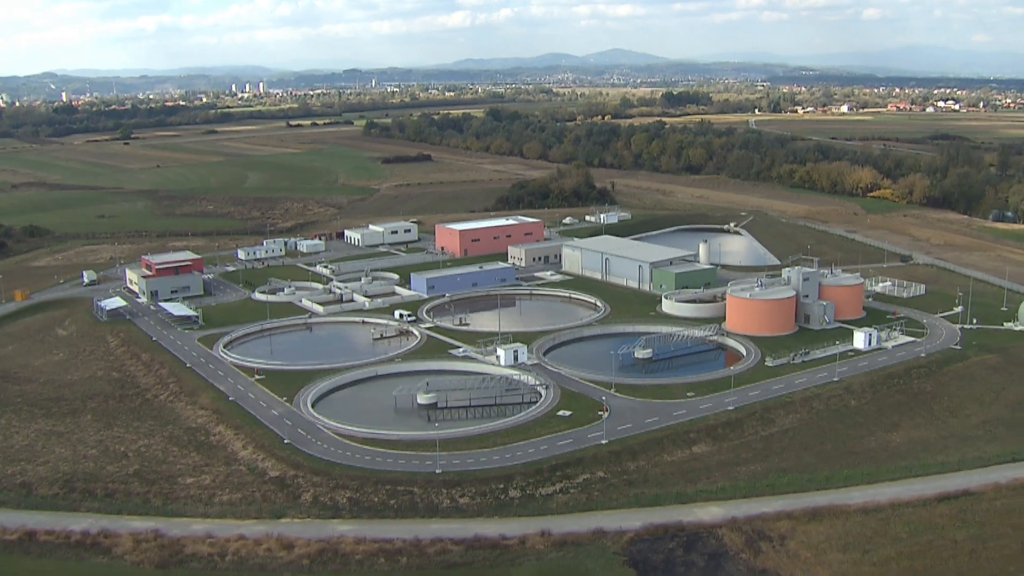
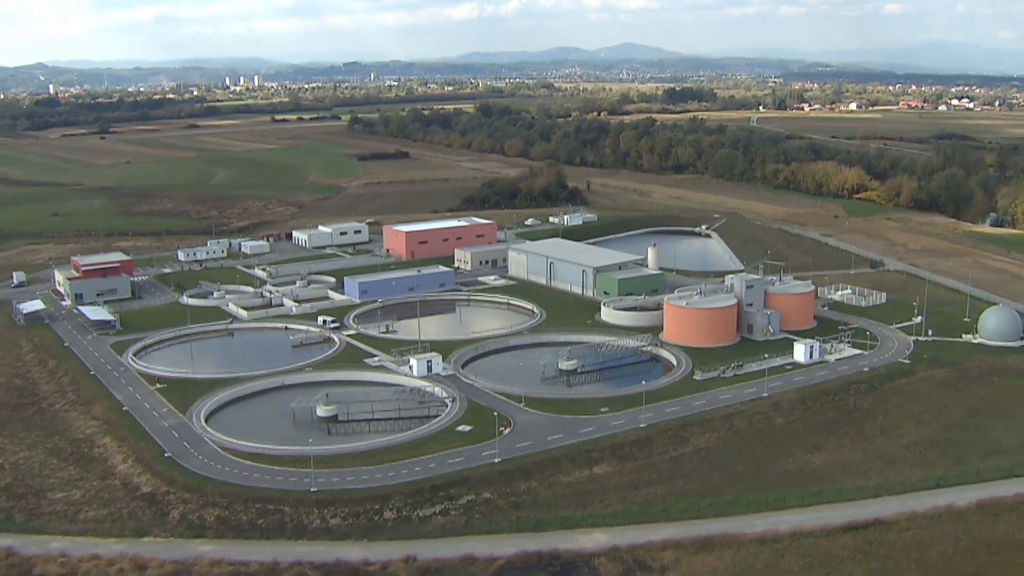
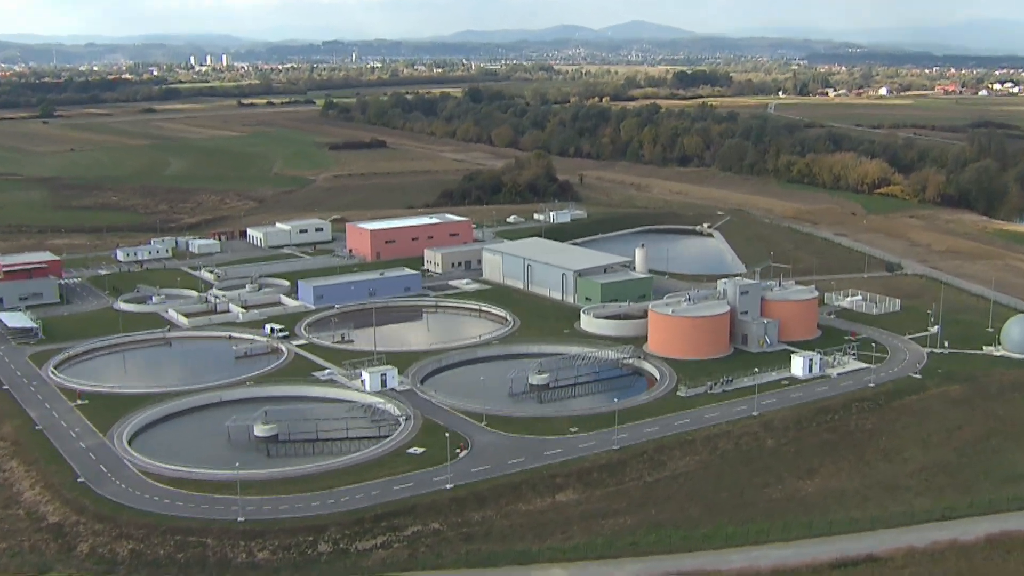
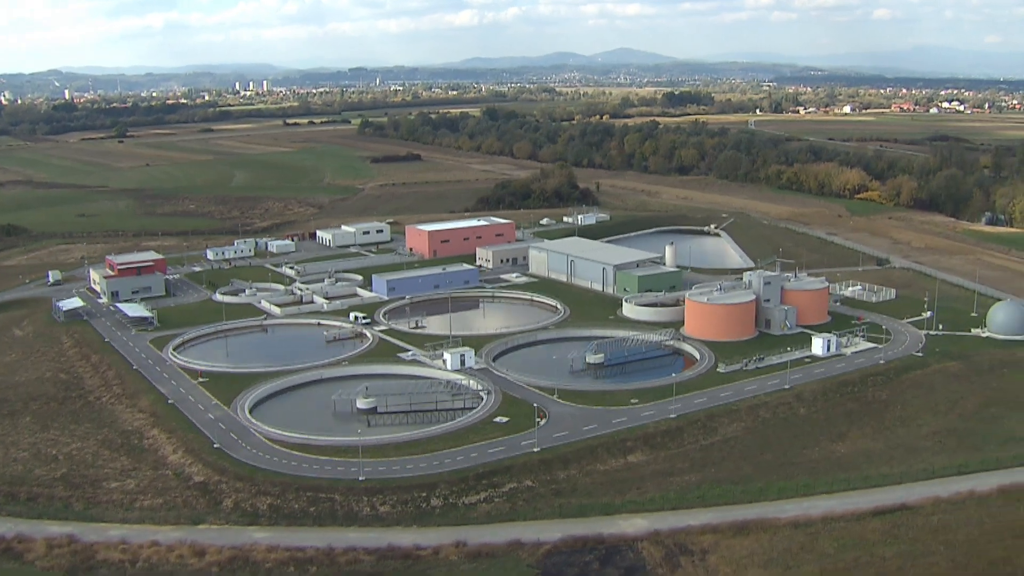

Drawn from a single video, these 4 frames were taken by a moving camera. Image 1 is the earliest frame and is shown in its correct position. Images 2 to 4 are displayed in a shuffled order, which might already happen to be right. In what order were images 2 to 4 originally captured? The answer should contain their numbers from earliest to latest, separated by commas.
4, 2, 3
